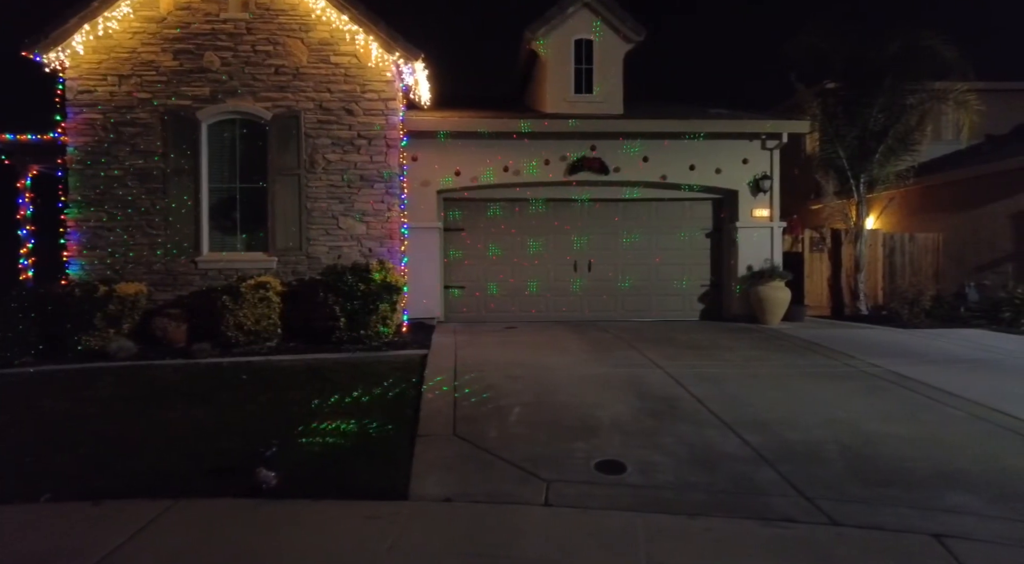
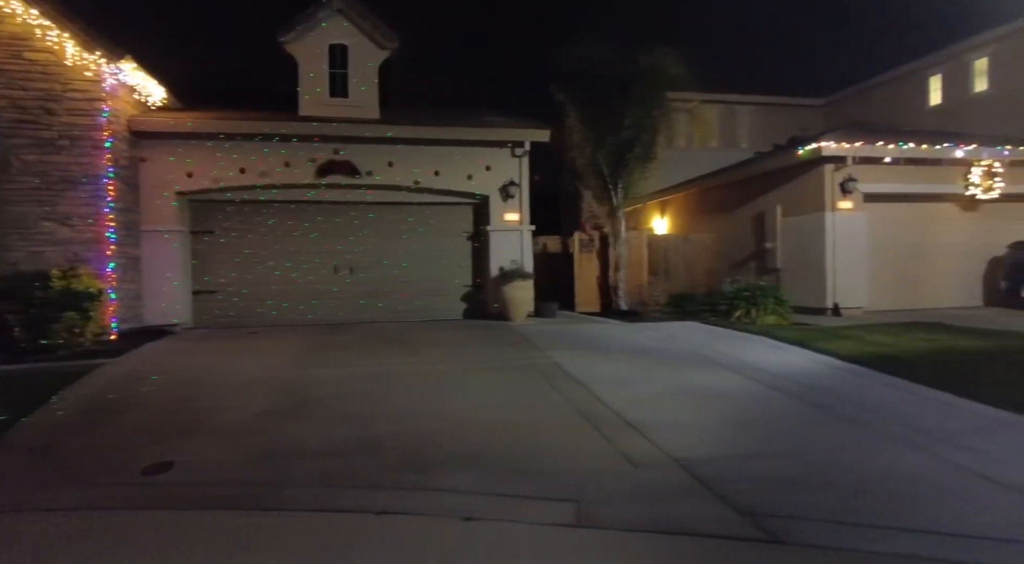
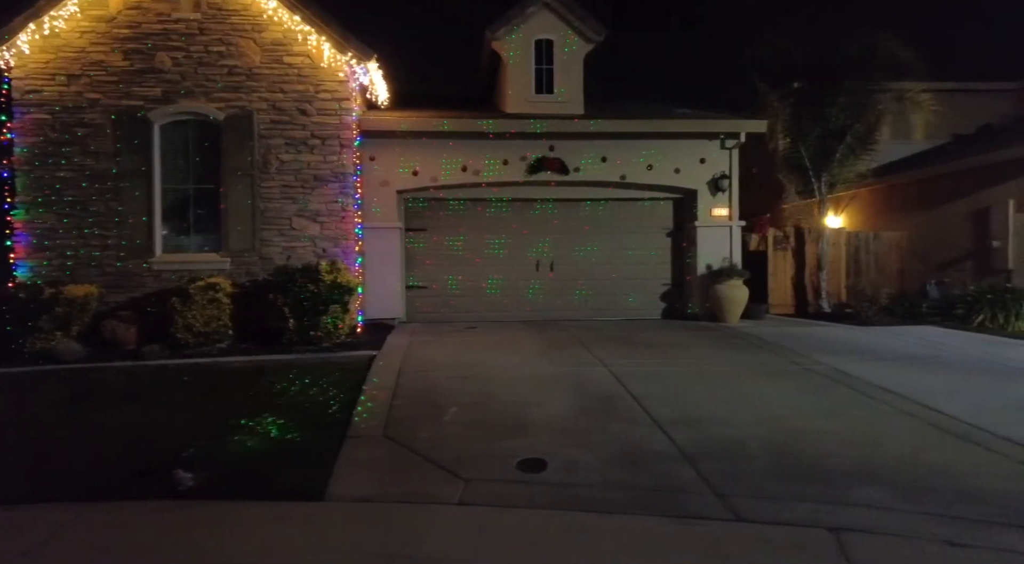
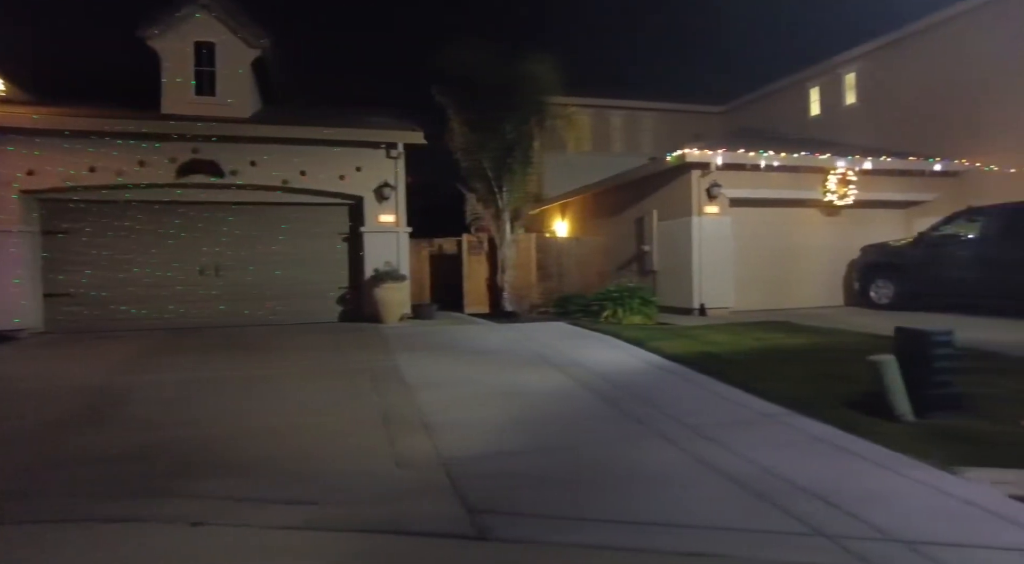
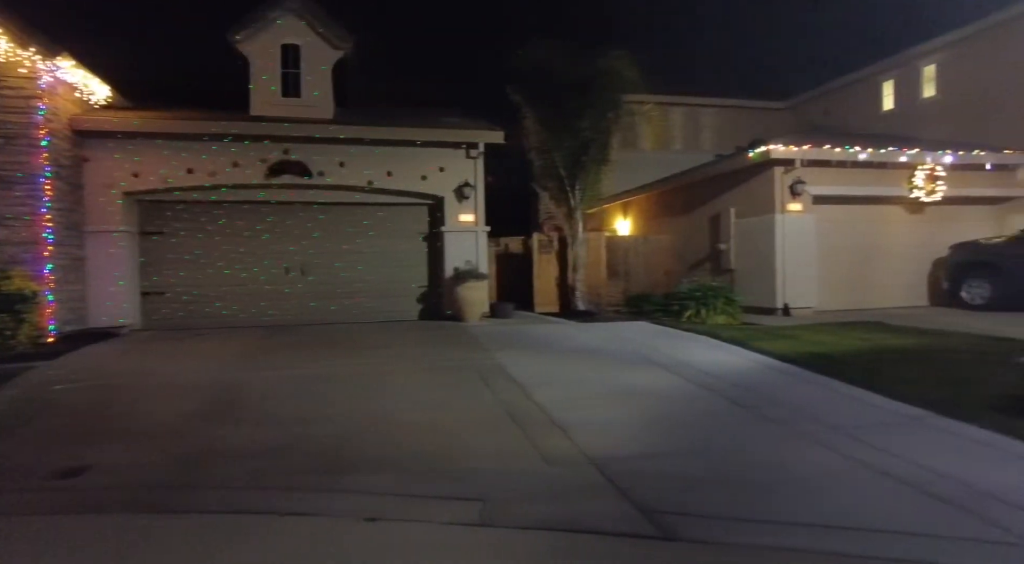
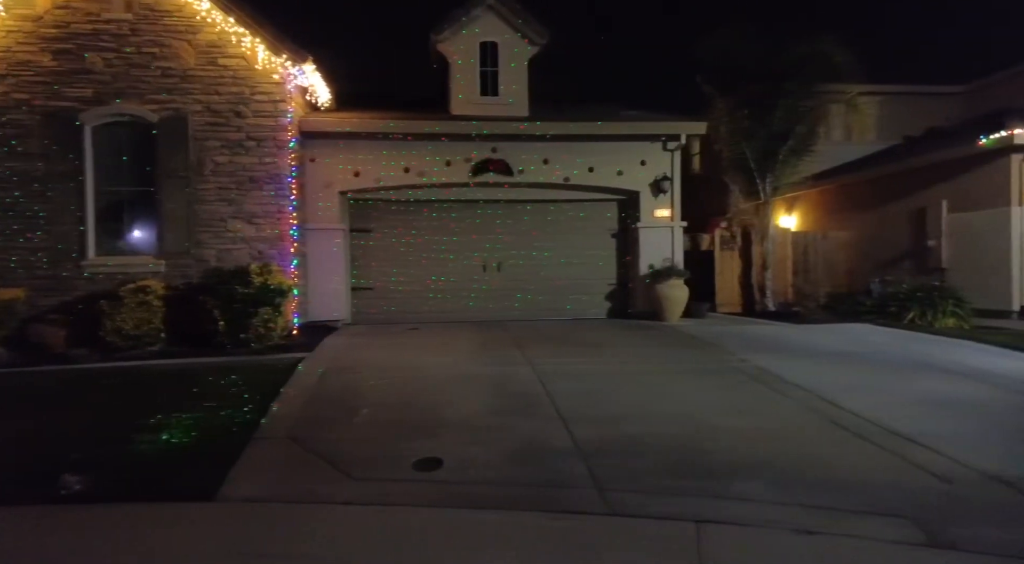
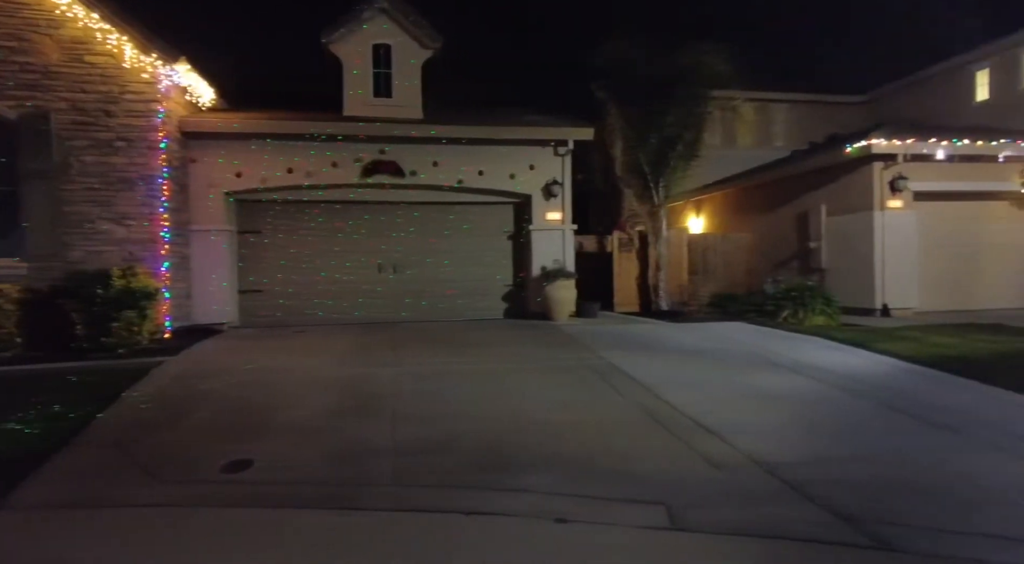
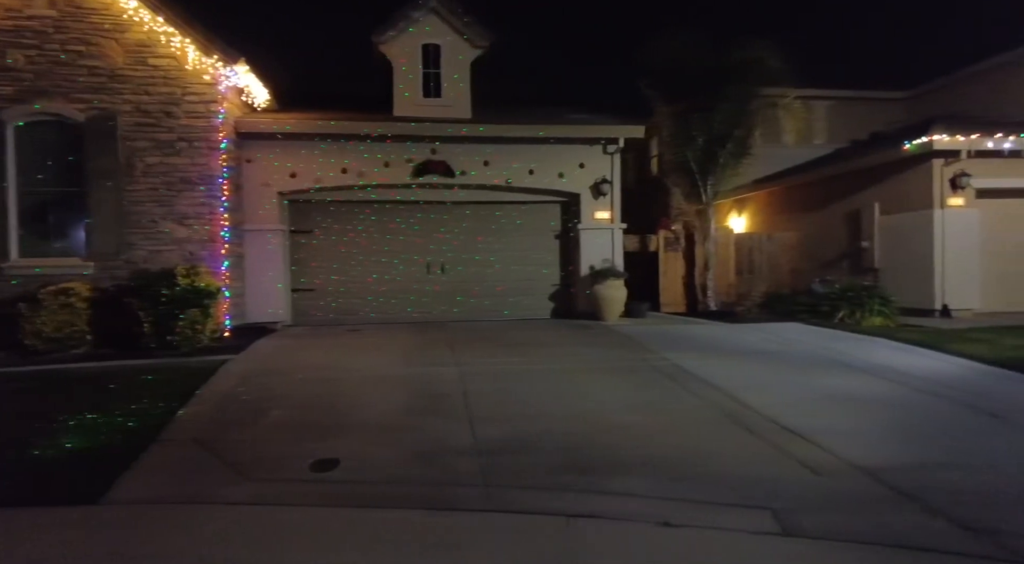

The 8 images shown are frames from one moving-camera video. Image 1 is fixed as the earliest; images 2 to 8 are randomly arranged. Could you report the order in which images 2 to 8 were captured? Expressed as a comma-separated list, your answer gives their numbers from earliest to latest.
3, 6, 8, 7, 2, 5, 4
